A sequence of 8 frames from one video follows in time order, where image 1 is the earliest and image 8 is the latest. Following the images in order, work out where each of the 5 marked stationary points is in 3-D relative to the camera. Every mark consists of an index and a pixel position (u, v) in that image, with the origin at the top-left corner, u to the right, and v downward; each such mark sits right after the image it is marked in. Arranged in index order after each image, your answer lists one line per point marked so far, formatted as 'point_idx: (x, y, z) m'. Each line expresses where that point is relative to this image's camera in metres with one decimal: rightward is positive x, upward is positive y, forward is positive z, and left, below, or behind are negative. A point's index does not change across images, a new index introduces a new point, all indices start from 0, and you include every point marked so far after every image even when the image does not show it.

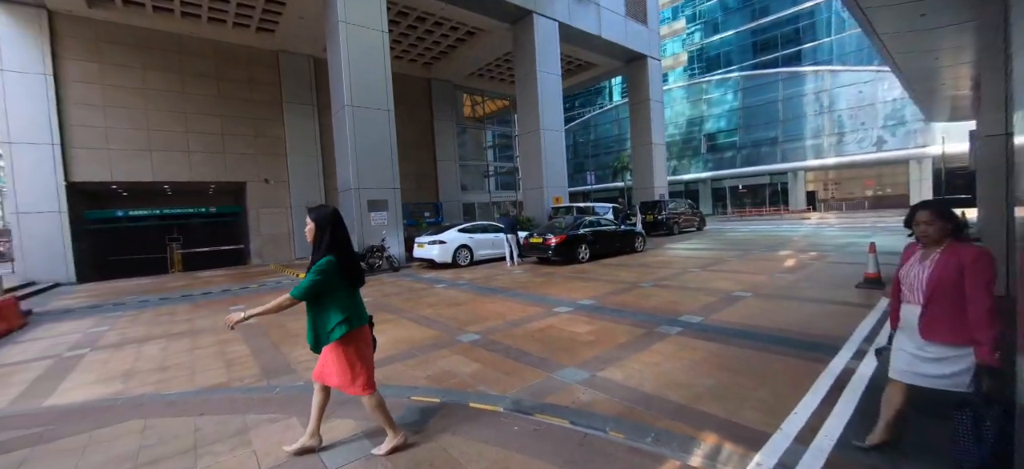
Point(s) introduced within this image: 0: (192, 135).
0: (-15.1, +4.7, +19.1) m
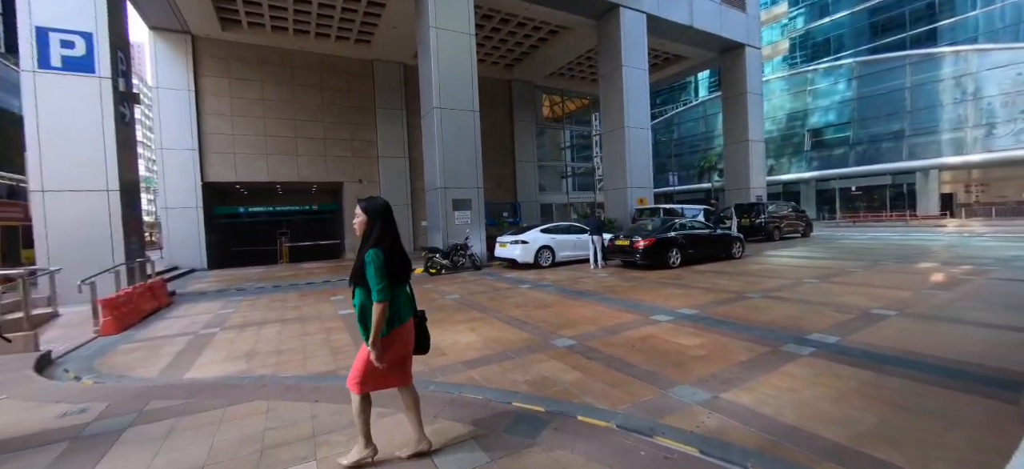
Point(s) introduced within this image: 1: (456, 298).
0: (-11.1, +5.0, +21.1) m
1: (-1.3, -1.5, +9.3) m
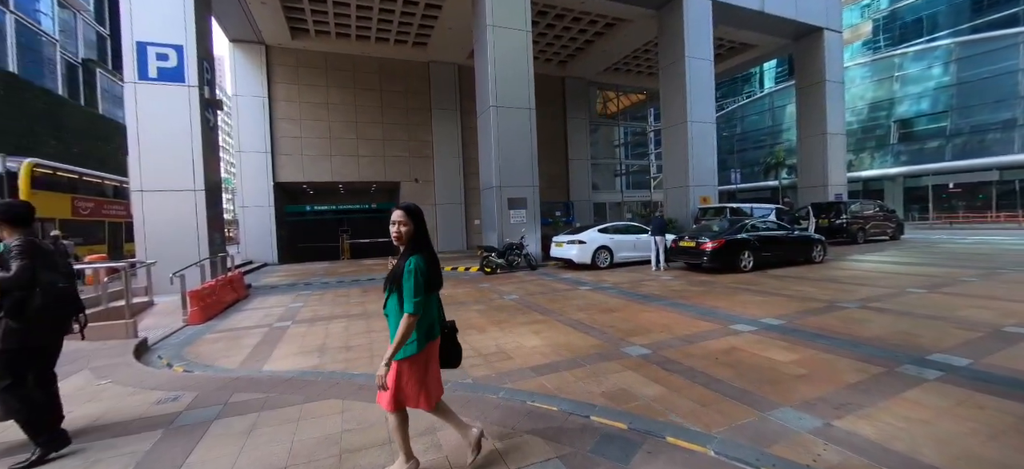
0: (-8.2, +5.1, +22.0) m
1: (+0.1, -1.4, +9.1) m
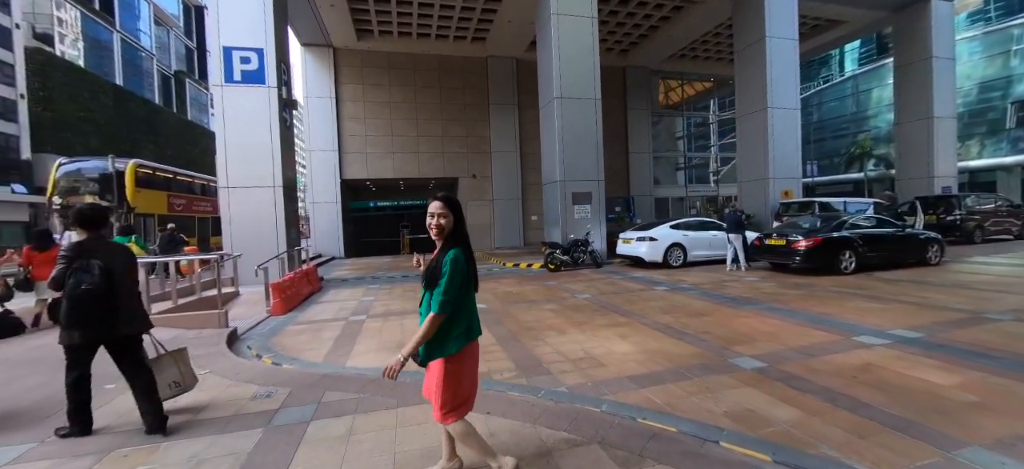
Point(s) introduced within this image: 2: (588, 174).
0: (-5.0, +5.4, +22.3) m
1: (+1.7, -1.4, +8.6) m
2: (+2.7, +2.1, +14.1) m
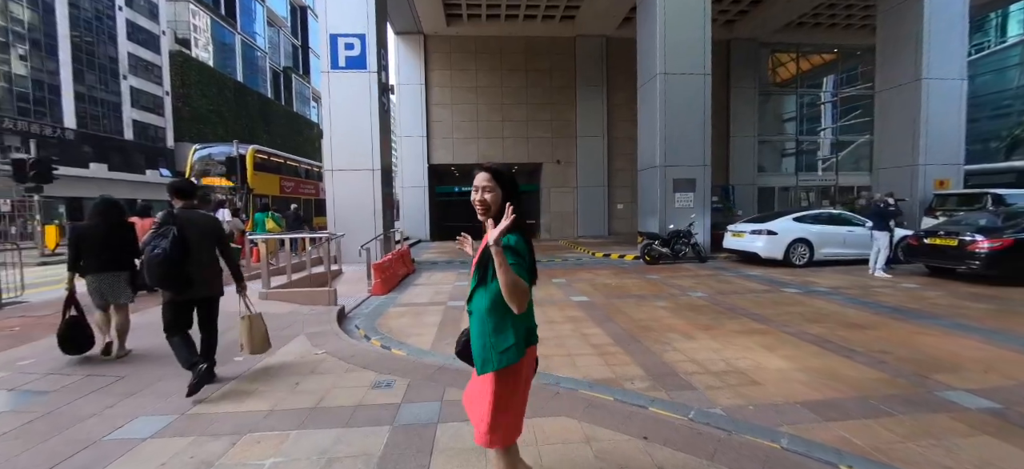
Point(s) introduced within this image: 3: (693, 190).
0: (-0.3, +6.1, +22.0) m
1: (+3.6, -1.2, +7.6) m
2: (+5.7, +2.4, +12.7) m
3: (+5.7, +1.4, +12.7) m
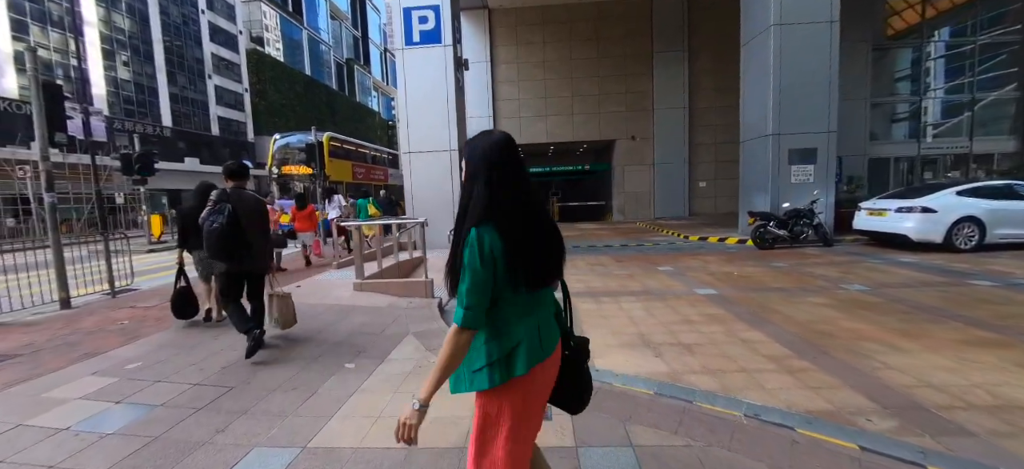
0: (+3.3, +7.0, +20.6) m
1: (+5.4, -0.8, +6.1) m
2: (+8.1, +3.0, +10.8) m
3: (+8.1, +2.0, +10.8) m
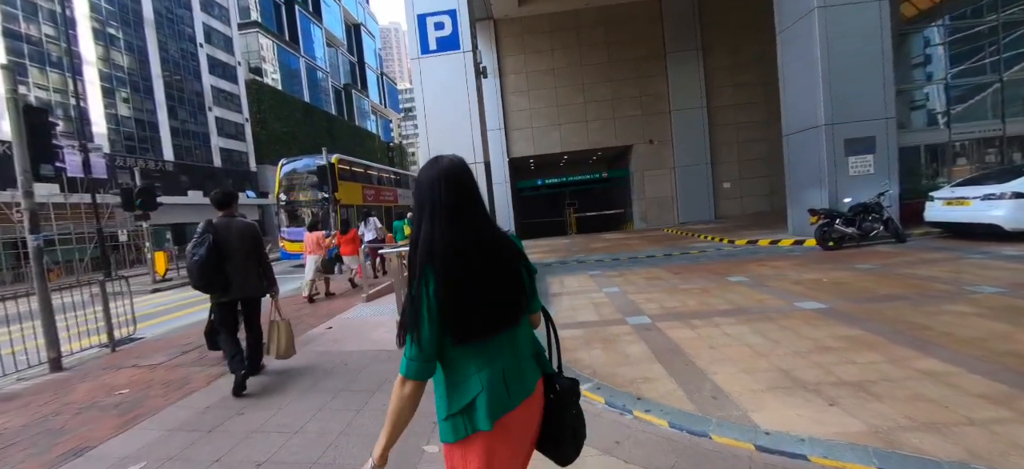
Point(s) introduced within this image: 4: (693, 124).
0: (+3.8, +6.4, +19.9) m
1: (+6.3, -0.7, +5.1) m
2: (+8.8, +3.1, +9.9) m
3: (+8.8, +2.1, +9.8) m
4: (+8.7, +5.4, +19.4) m
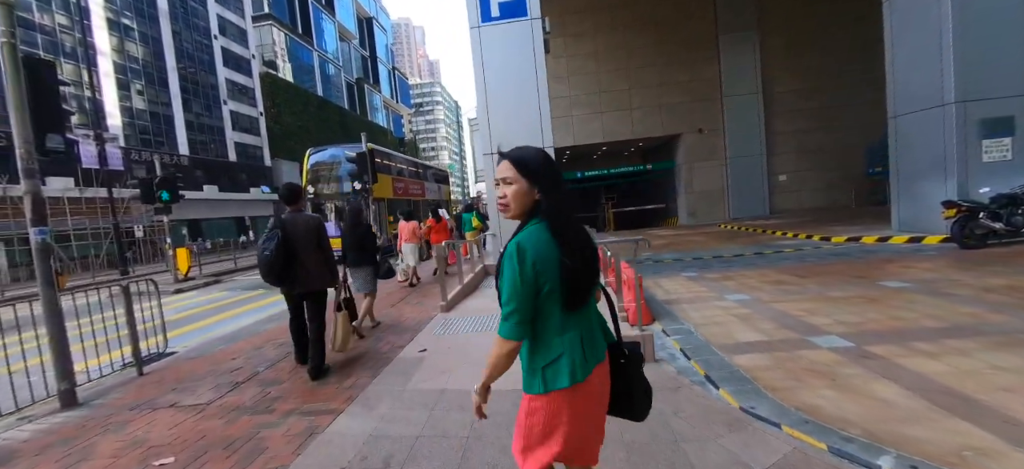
0: (+5.6, +6.6, +18.5) m
1: (+7.8, -0.7, +3.7) m
2: (+10.4, +3.1, +8.4) m
3: (+10.4, +2.2, +8.4) m
4: (+10.5, +5.5, +17.9) m
